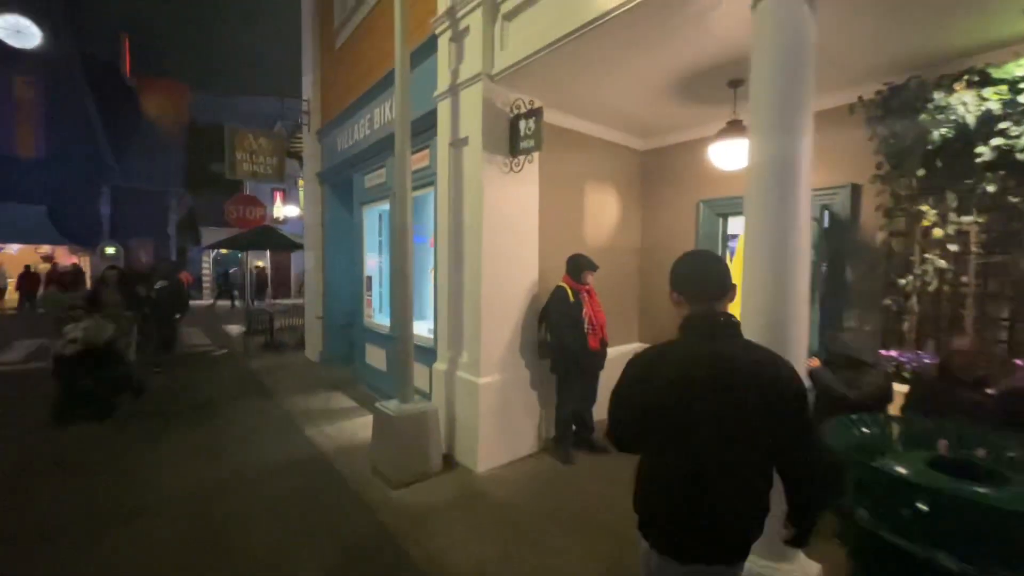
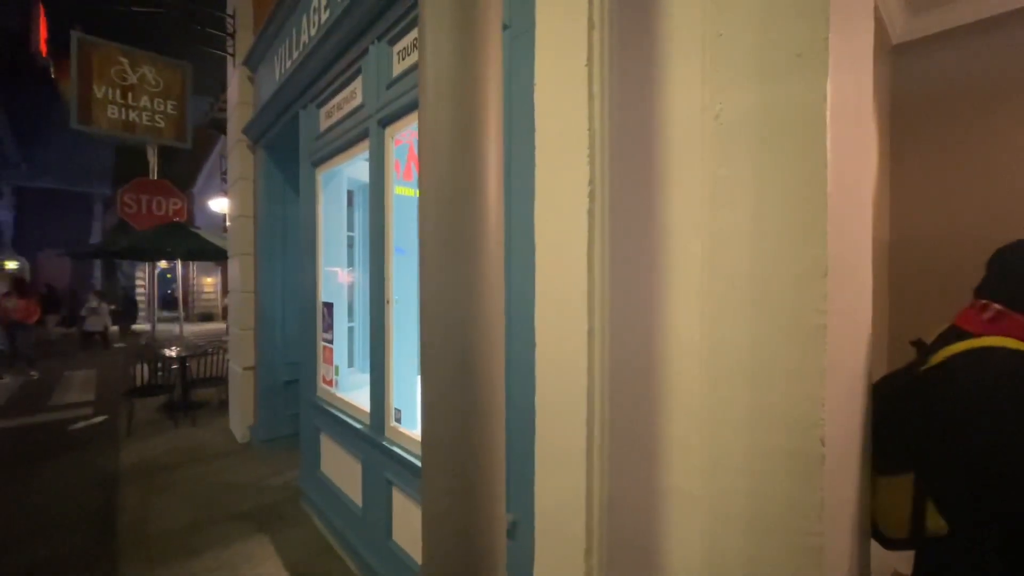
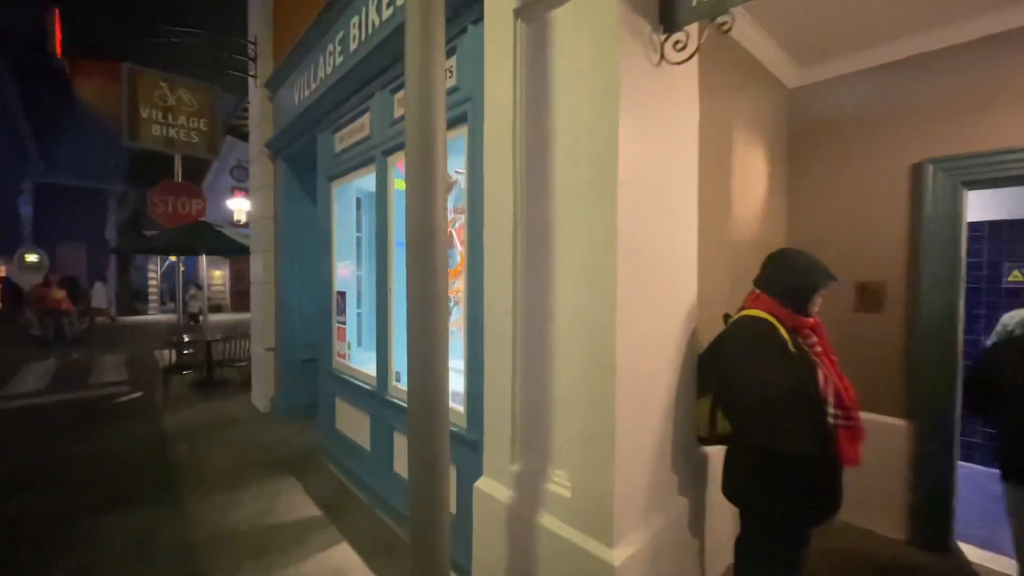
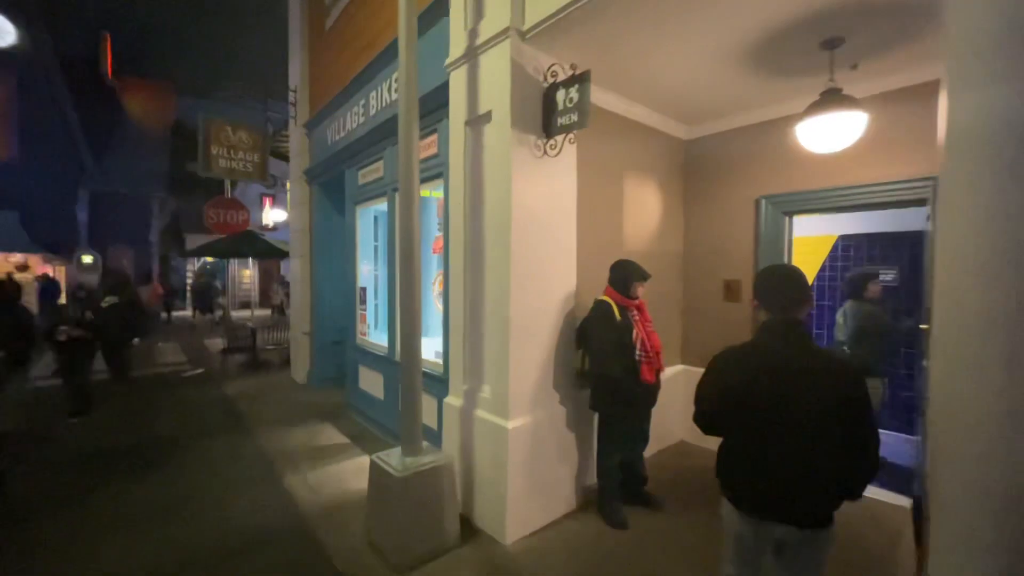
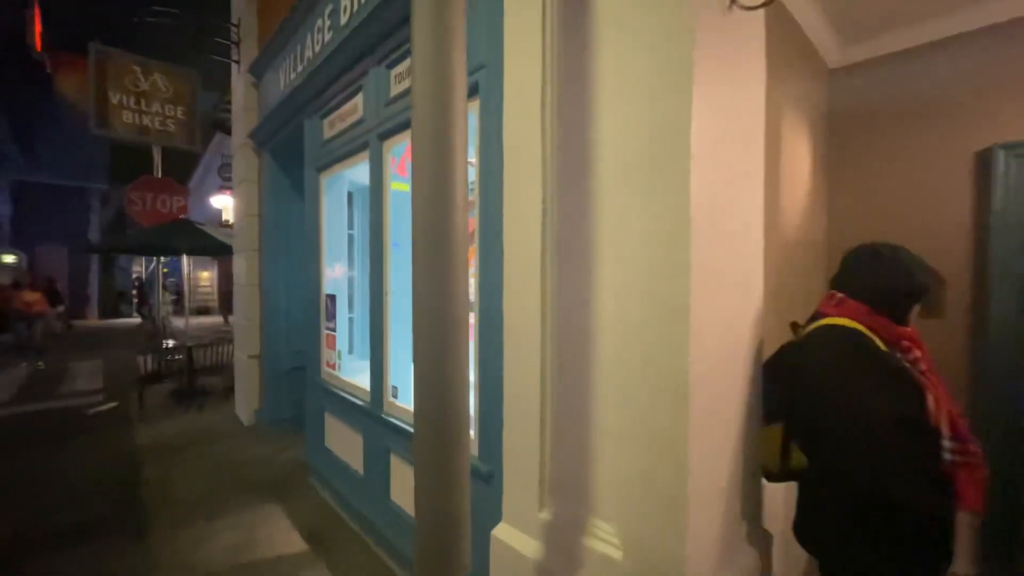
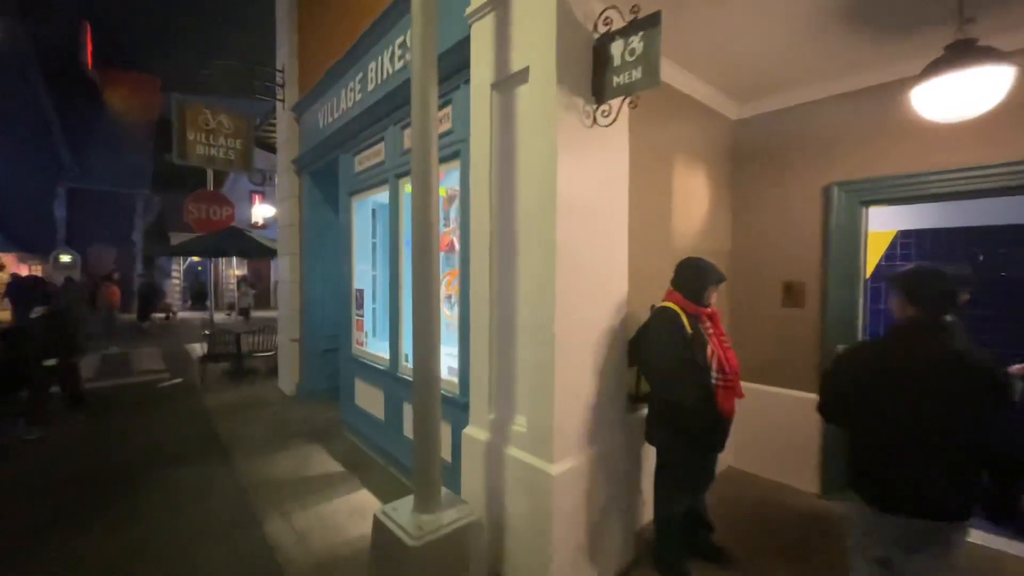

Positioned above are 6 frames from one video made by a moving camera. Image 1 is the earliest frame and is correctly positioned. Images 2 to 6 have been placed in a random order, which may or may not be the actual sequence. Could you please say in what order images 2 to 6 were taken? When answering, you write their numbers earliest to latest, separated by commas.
4, 6, 3, 5, 2
